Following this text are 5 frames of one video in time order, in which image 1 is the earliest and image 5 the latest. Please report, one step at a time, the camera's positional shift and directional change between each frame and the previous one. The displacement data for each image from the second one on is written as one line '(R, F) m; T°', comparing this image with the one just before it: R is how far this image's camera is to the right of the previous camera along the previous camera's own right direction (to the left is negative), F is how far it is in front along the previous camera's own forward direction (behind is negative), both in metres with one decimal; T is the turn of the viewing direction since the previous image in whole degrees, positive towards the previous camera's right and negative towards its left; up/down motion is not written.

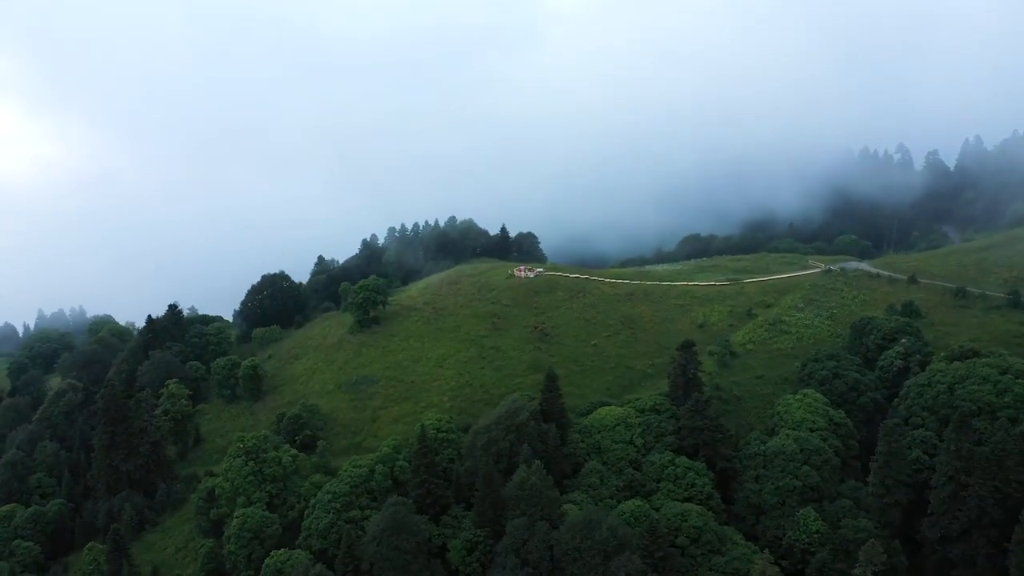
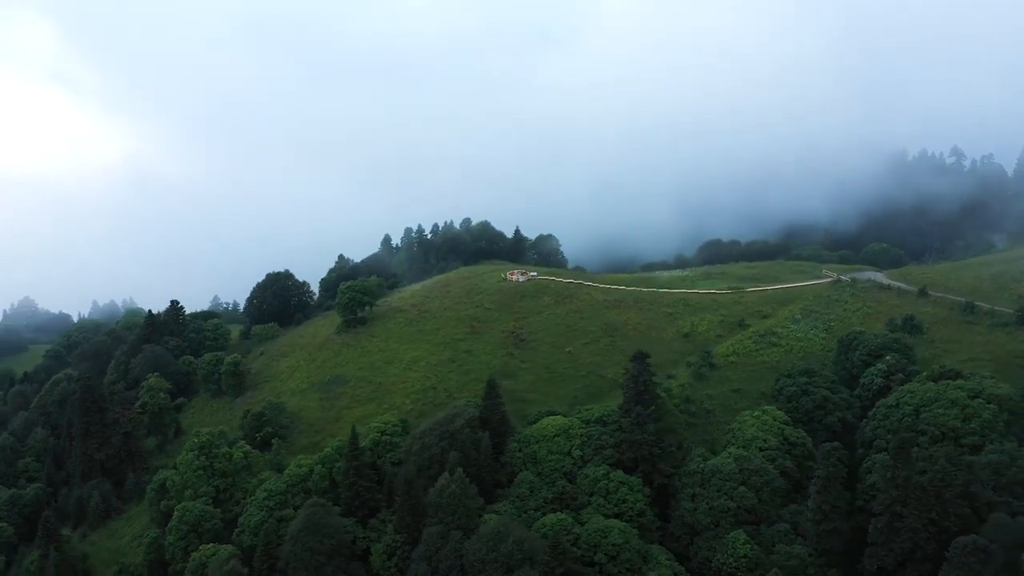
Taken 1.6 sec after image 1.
(+9.2, +0.9) m; -5°
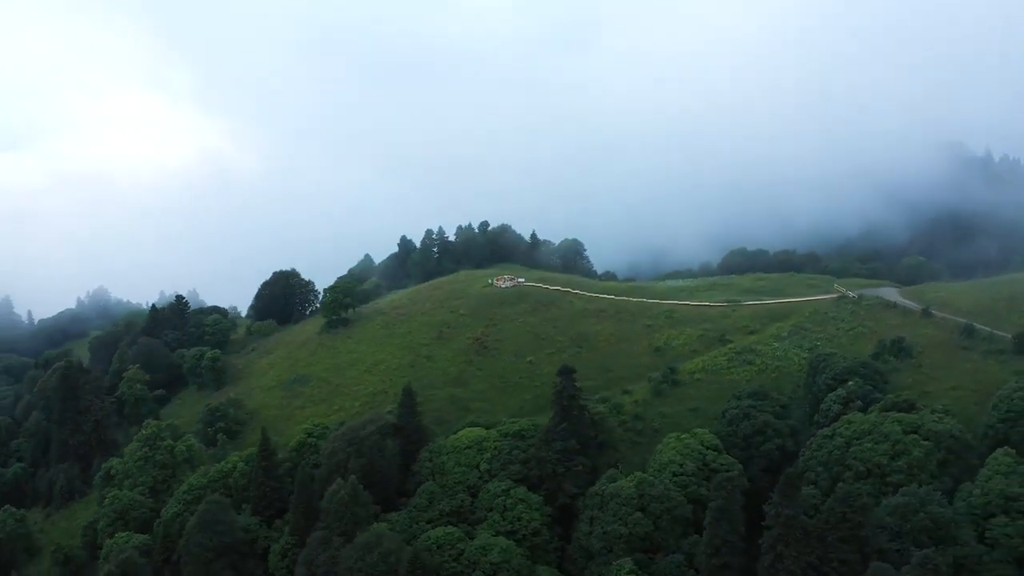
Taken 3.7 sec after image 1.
(+12.5, +1.3) m; -7°
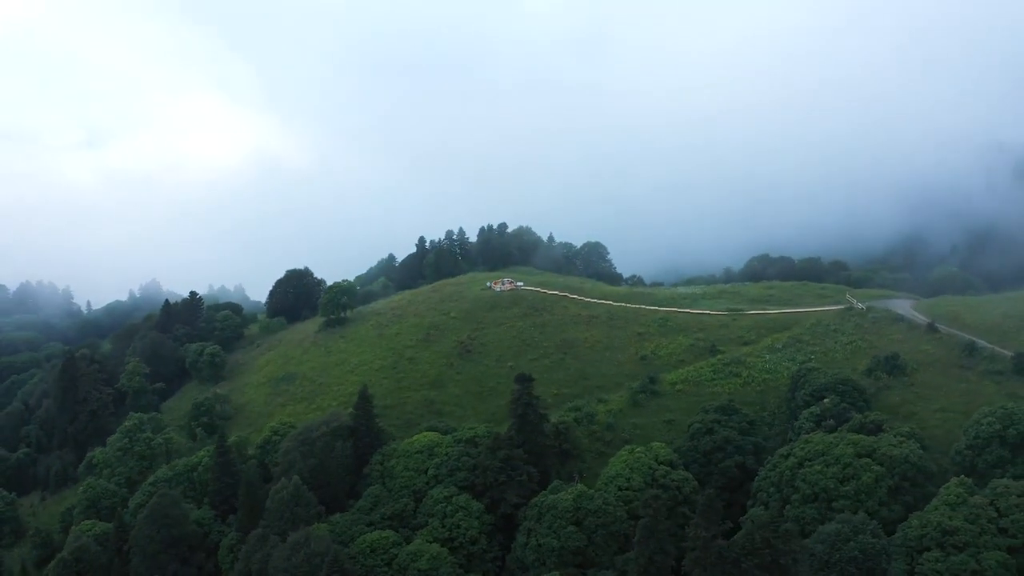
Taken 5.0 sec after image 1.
(+7.8, +0.6) m; -5°
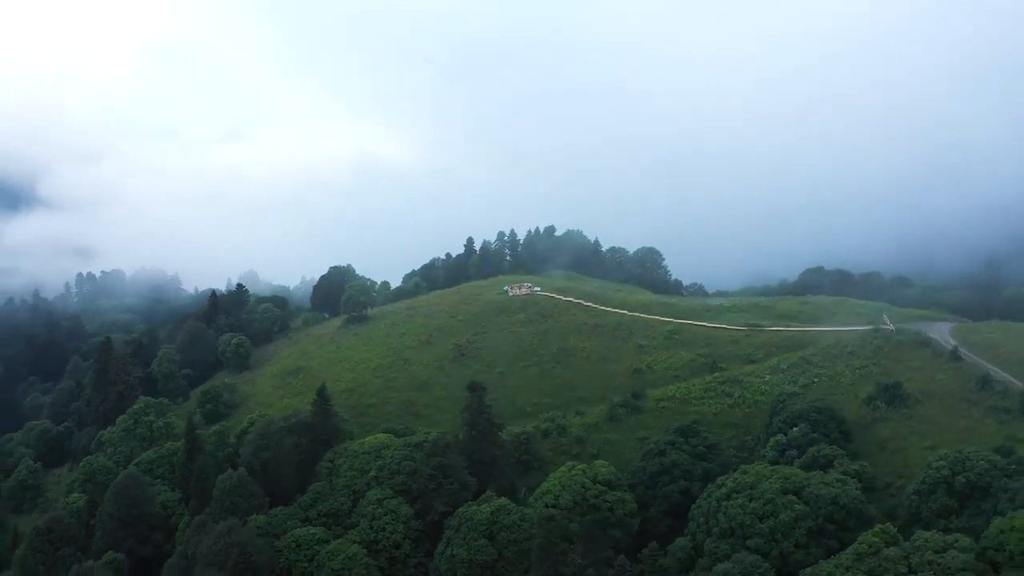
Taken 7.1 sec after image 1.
(+12.0, +1.1) m; -9°
